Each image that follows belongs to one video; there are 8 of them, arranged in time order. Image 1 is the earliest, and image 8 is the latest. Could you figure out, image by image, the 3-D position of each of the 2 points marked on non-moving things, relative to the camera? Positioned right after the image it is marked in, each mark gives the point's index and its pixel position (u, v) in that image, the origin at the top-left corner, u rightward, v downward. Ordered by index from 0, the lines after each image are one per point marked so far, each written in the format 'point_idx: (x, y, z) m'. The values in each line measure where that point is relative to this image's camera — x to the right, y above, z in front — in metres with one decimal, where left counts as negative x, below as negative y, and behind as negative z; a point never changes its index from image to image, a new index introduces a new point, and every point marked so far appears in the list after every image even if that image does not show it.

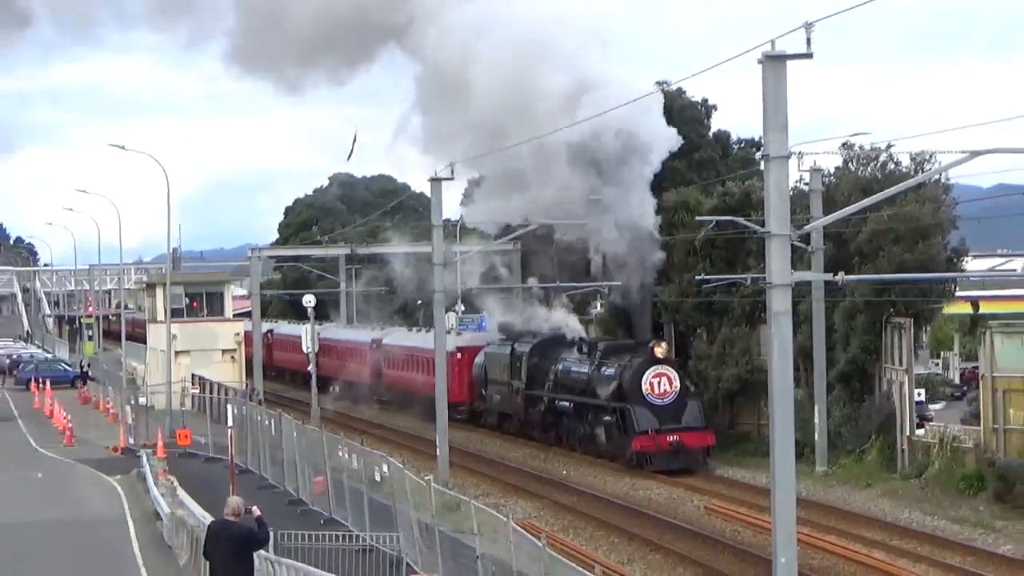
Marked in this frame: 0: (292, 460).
0: (-3.2, -2.4, +17.3) m
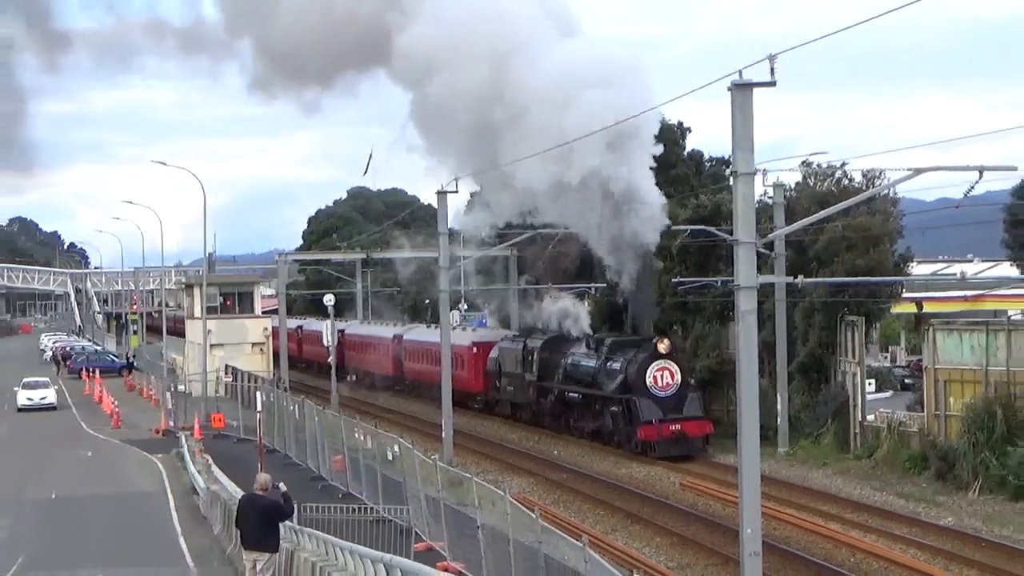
0: (-3.3, -2.4, +19.3) m
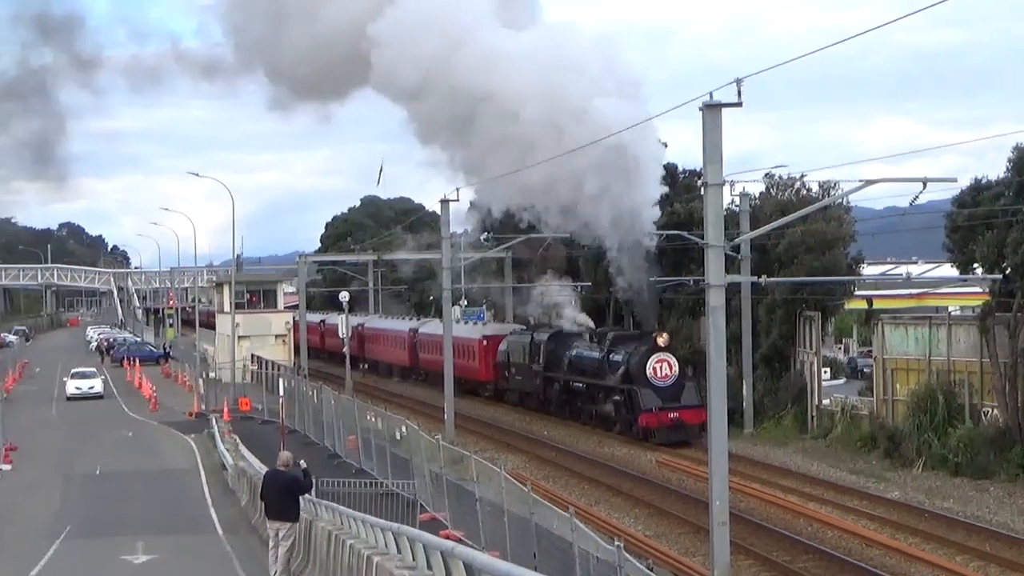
0: (-3.3, -2.4, +21.4) m
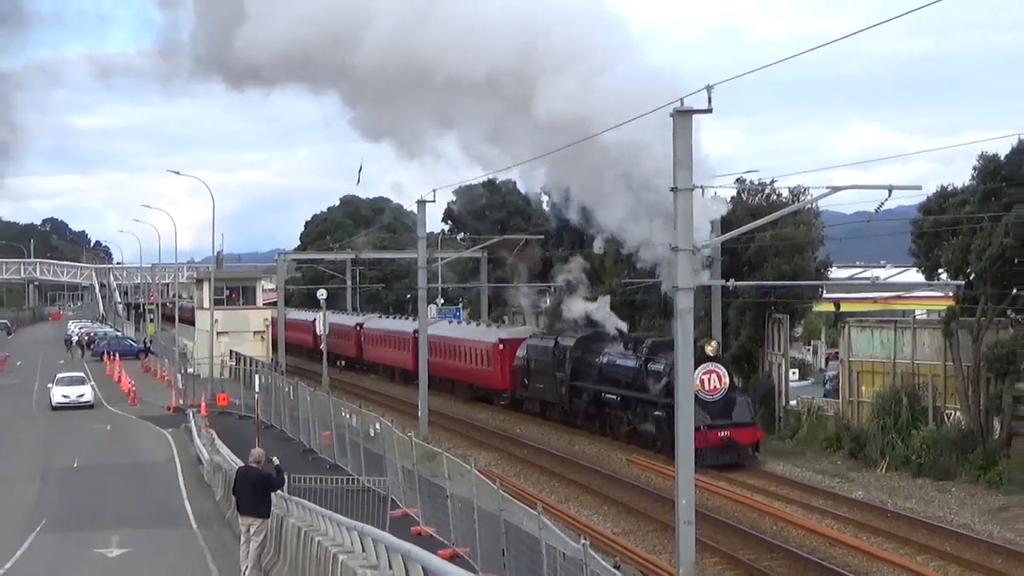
0: (-3.8, -2.4, +21.7) m
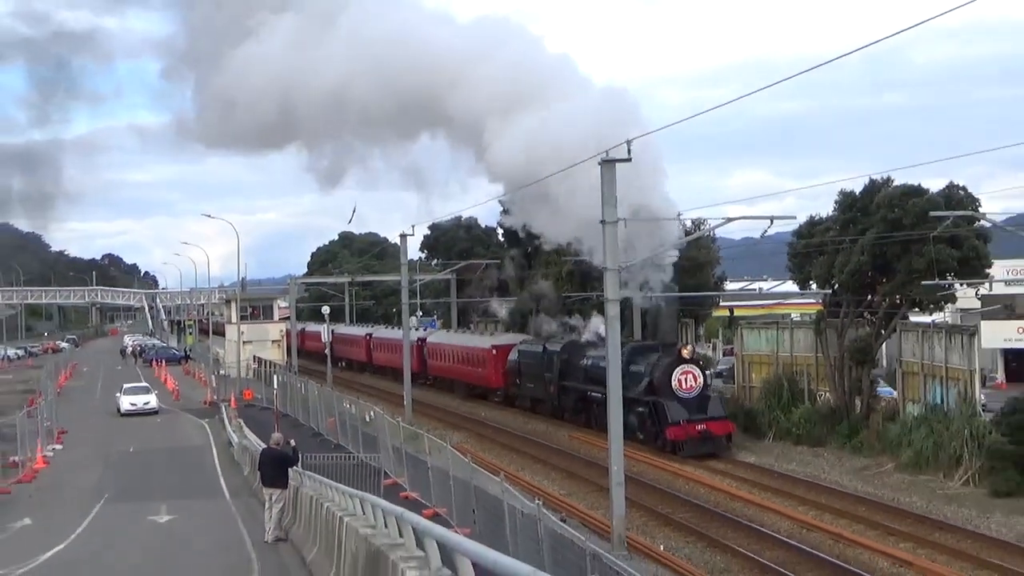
0: (-4.5, -2.7, +26.7) m
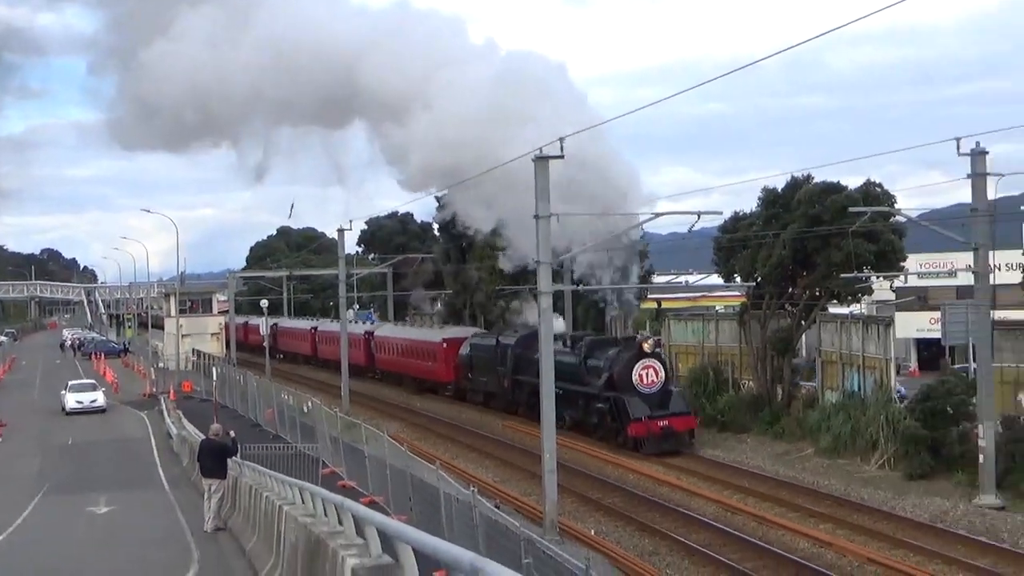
0: (-6.0, -2.6, +27.2) m
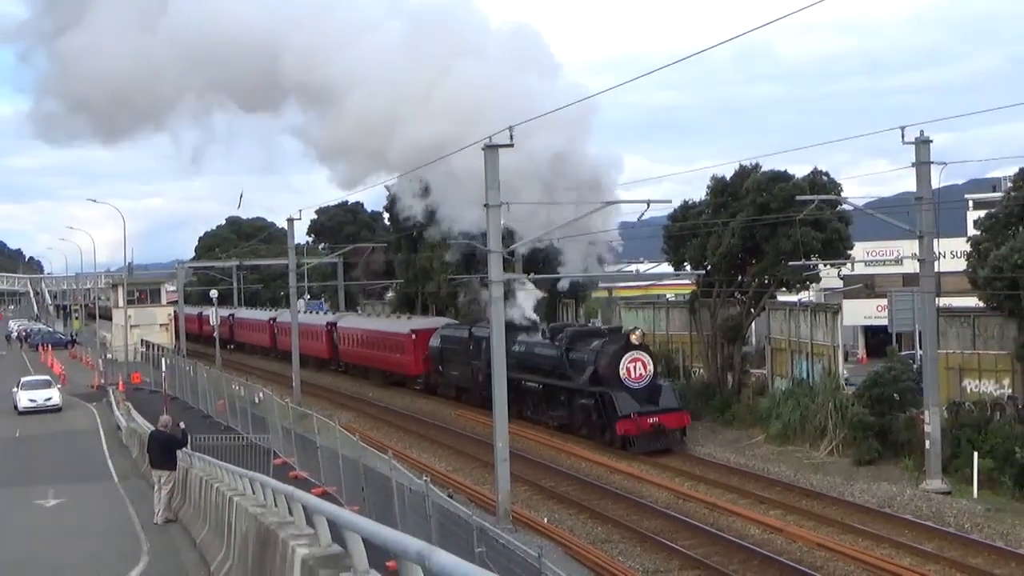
0: (-7.1, -2.4, +27.0) m
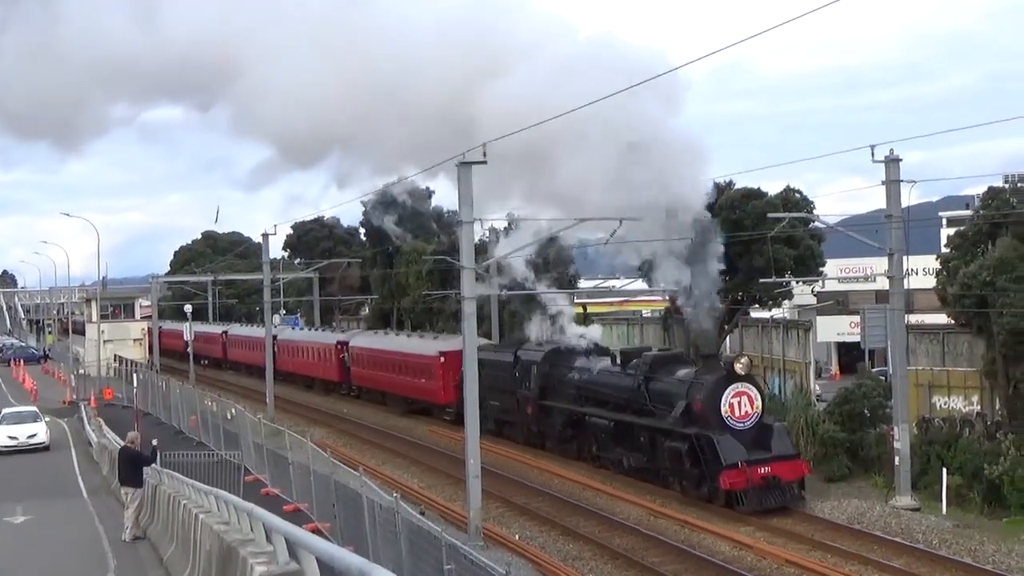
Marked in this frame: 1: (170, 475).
0: (-7.6, -2.7, +26.9) m
1: (-5.7, -3.0, +19.6) m
